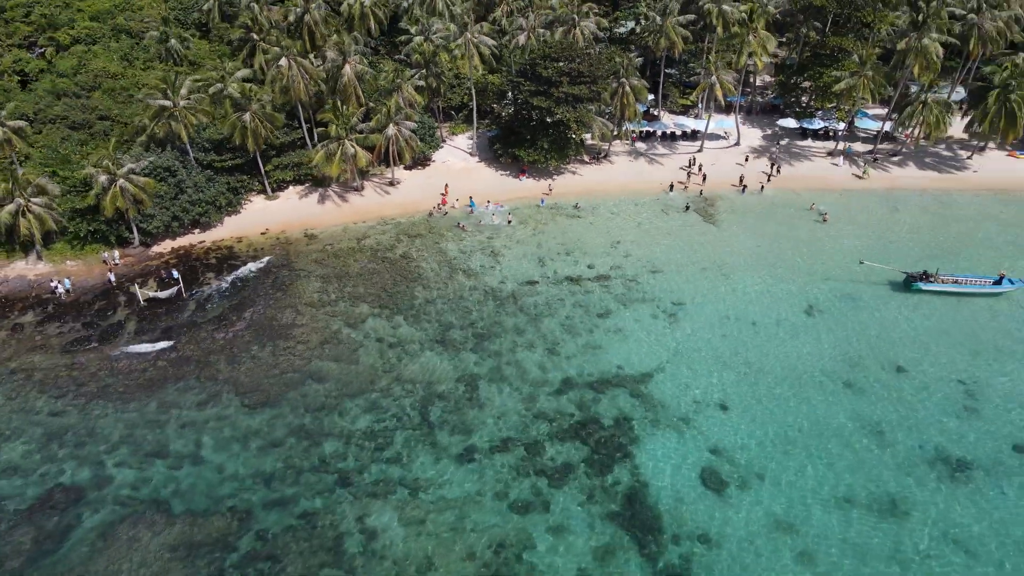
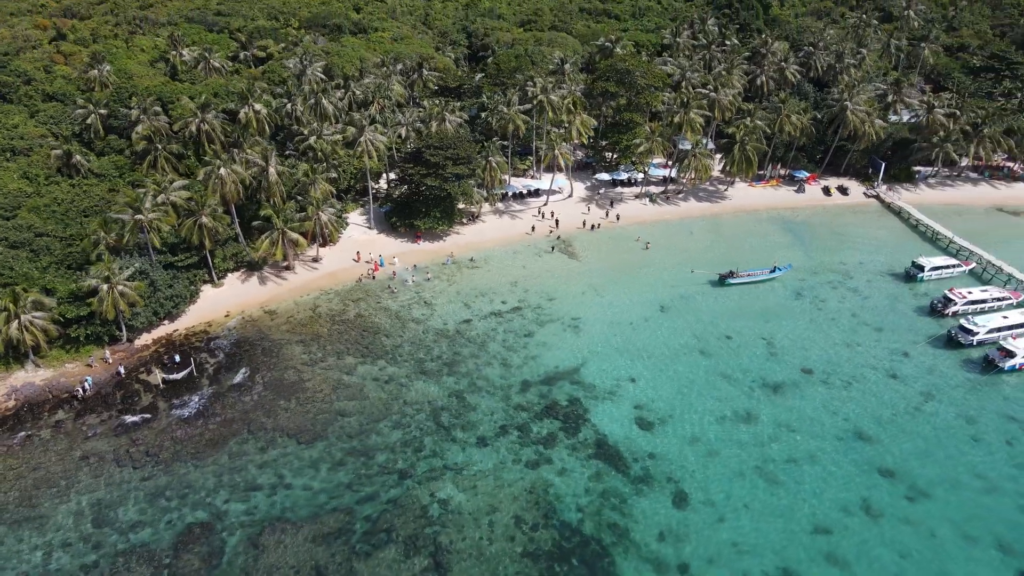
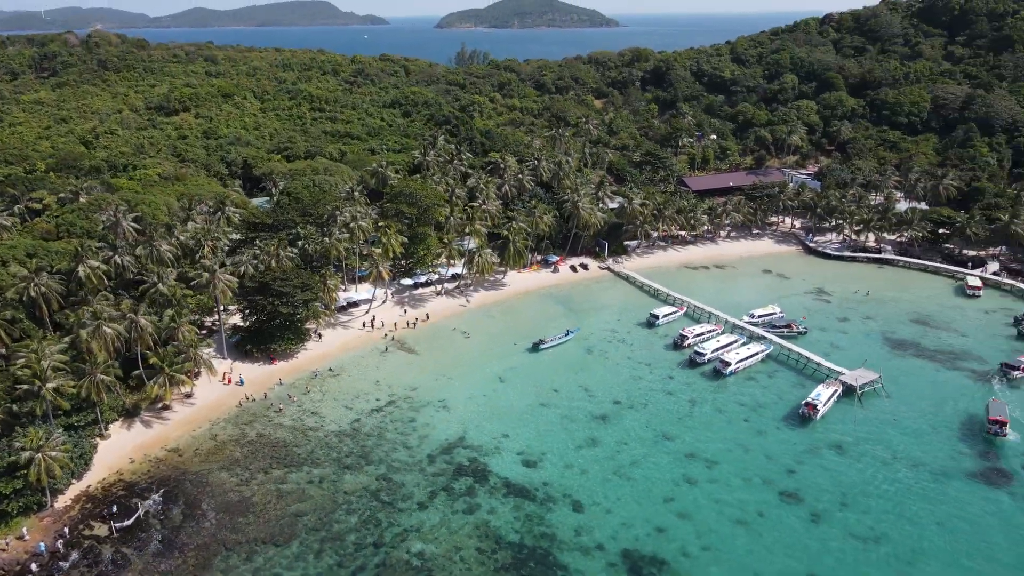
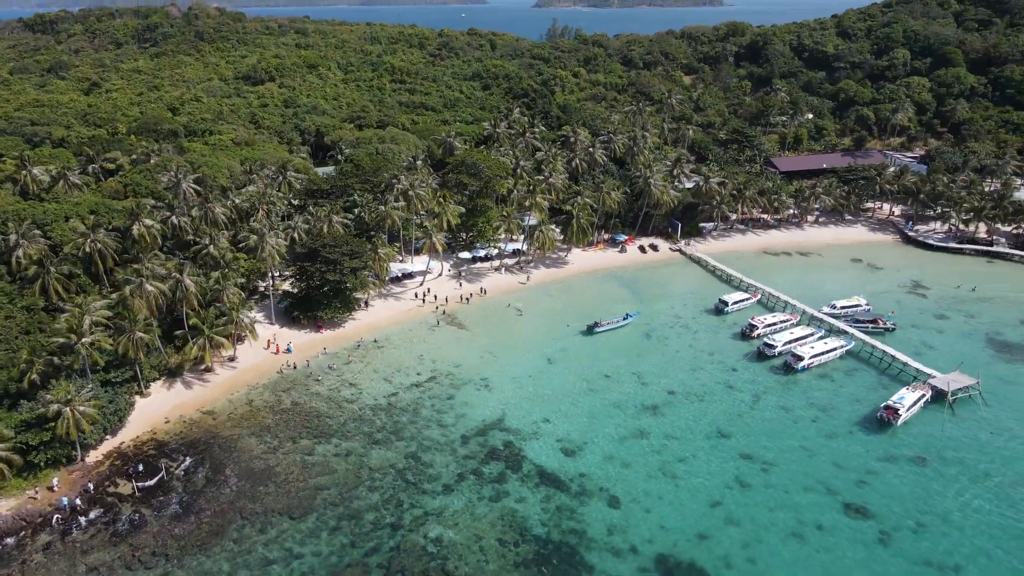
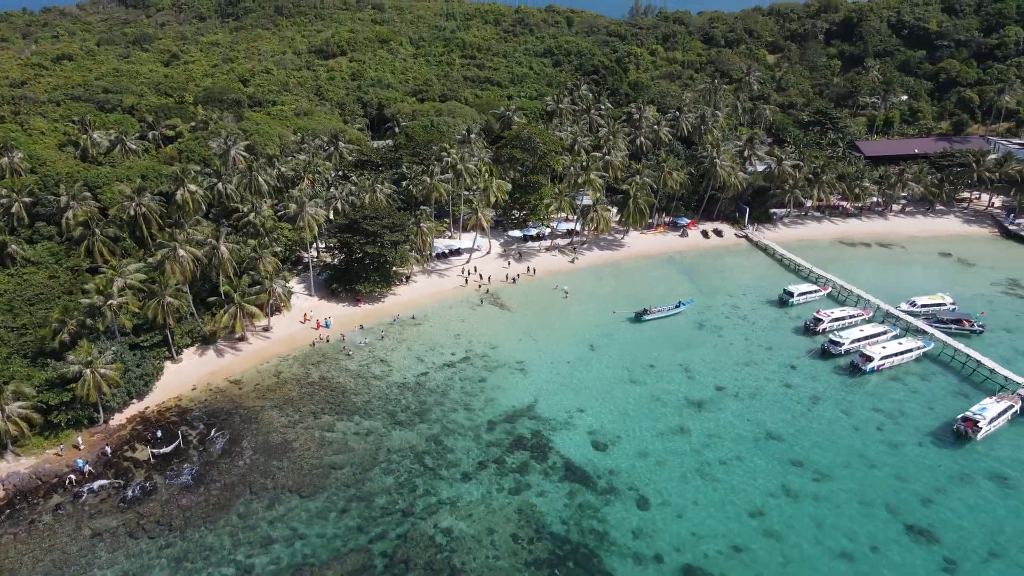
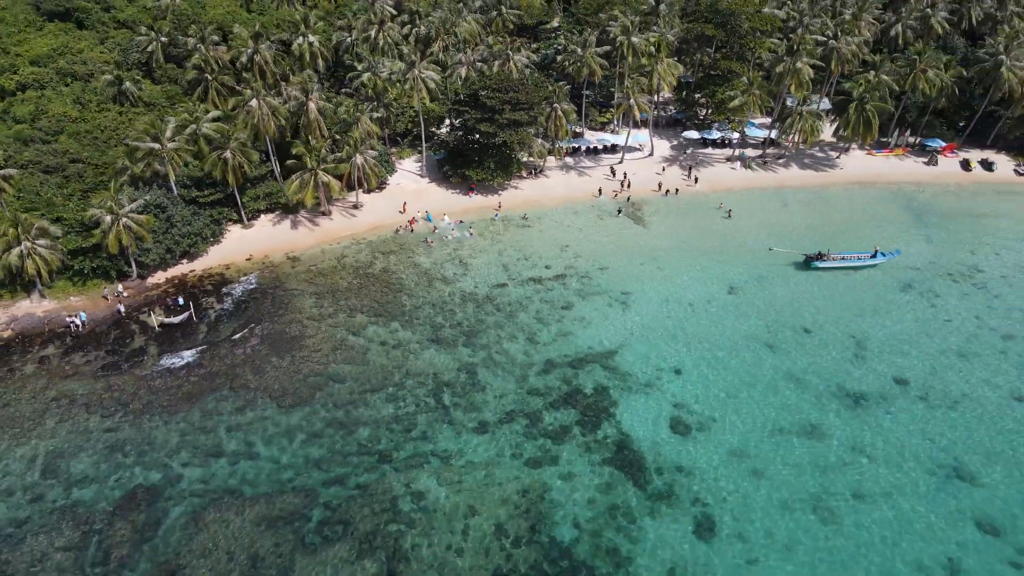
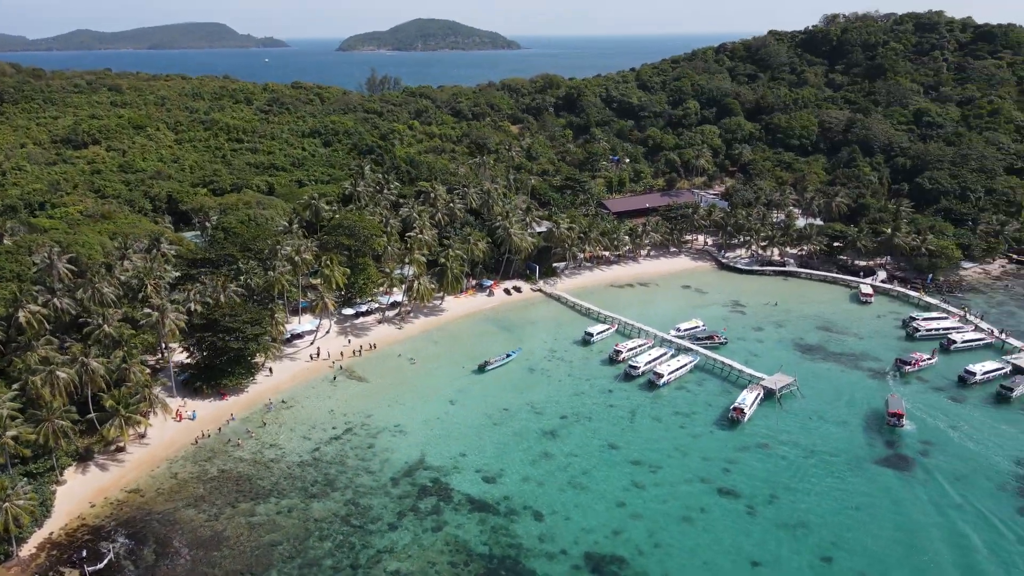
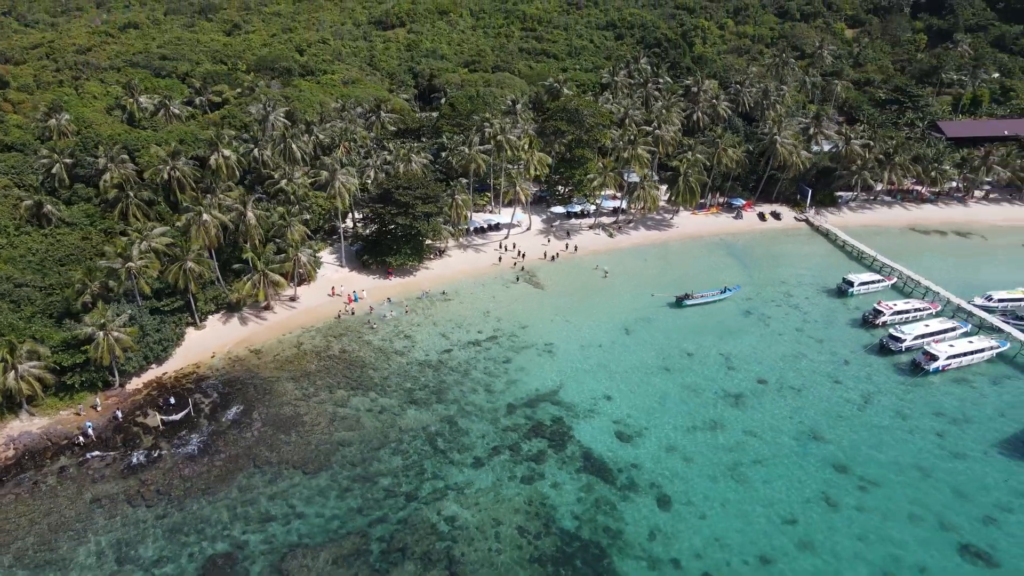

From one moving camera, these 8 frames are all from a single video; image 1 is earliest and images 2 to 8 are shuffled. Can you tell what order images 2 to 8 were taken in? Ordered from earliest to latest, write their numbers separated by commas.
6, 2, 8, 5, 4, 3, 7
